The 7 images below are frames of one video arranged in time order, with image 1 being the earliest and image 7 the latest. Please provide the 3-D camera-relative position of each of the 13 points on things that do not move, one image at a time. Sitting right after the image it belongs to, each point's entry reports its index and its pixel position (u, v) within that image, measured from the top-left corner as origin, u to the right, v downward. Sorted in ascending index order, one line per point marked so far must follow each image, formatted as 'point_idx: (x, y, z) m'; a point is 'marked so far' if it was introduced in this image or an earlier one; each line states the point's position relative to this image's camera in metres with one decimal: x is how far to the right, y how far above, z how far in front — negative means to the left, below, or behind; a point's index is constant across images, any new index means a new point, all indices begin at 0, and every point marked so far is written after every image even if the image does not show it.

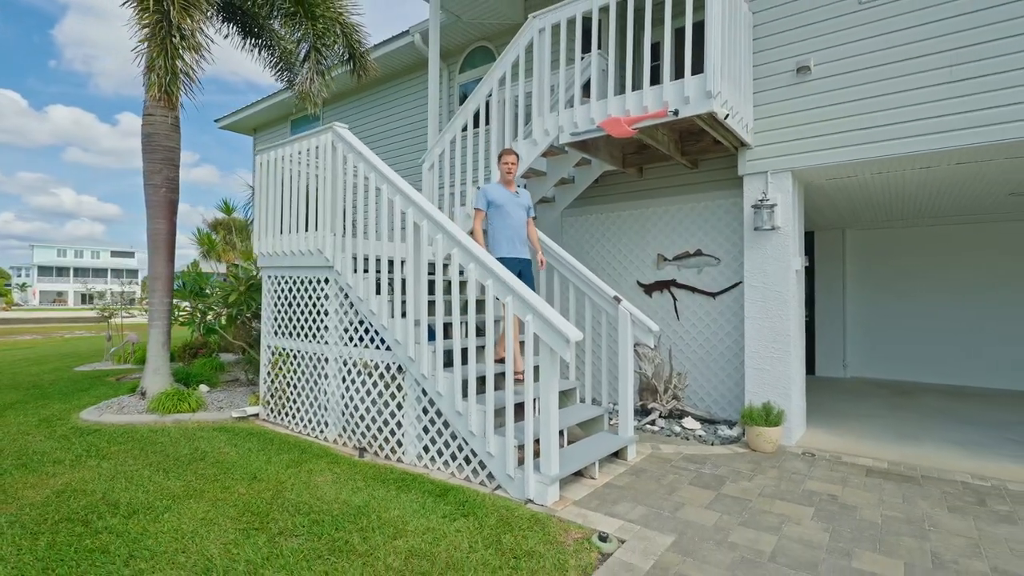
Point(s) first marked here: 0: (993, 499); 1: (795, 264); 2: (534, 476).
0: (+3.1, -1.4, +3.3) m
1: (+2.5, +0.2, +4.6) m
2: (+0.1, -1.2, +3.2) m
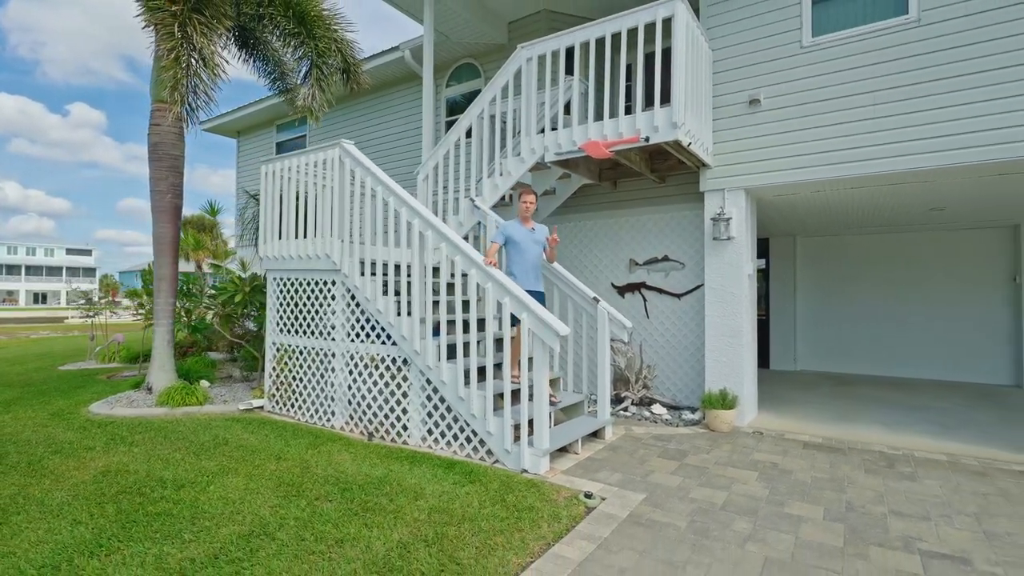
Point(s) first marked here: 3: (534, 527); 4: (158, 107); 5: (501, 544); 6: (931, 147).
0: (+3.1, -1.4, +4.1) m
1: (+2.4, +0.2, +5.3) m
2: (+0.1, -1.2, +3.8) m
3: (+0.1, -1.3, +2.9) m
4: (-4.3, +2.2, +6.1) m
5: (0.0, -1.3, +2.7) m
6: (+3.7, +1.2, +4.4) m
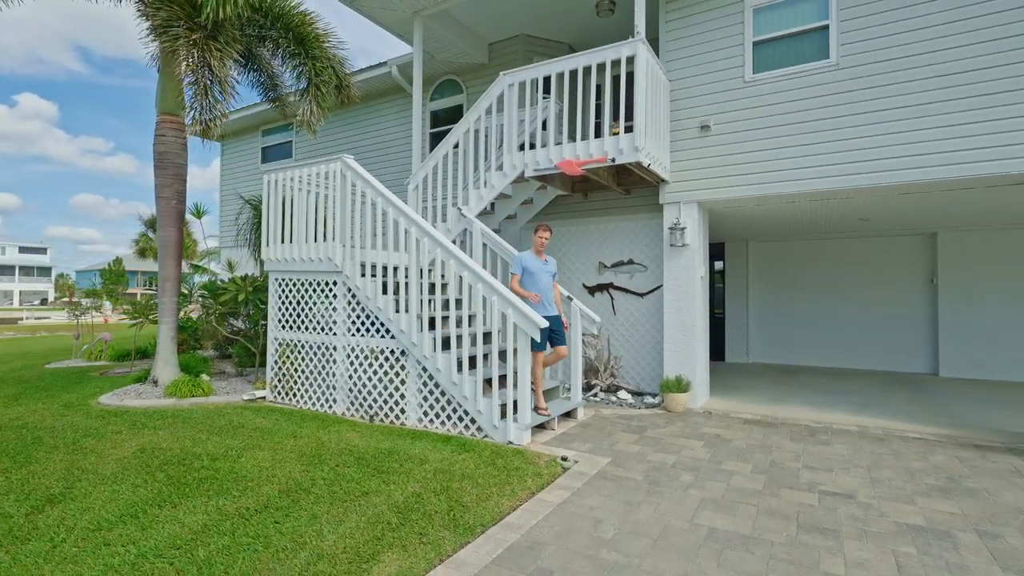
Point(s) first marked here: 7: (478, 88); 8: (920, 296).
0: (+3.0, -1.4, +4.9) m
1: (+2.2, +0.2, +6.1) m
2: (0.0, -1.2, +4.5) m
3: (+0.1, -1.3, +3.6) m
4: (-4.5, +2.2, +6.6) m
5: (-0.1, -1.3, +3.4) m
6: (+3.5, +1.2, +5.3) m
7: (-0.6, +3.3, +8.2) m
8: (+6.9, -0.1, +8.5) m
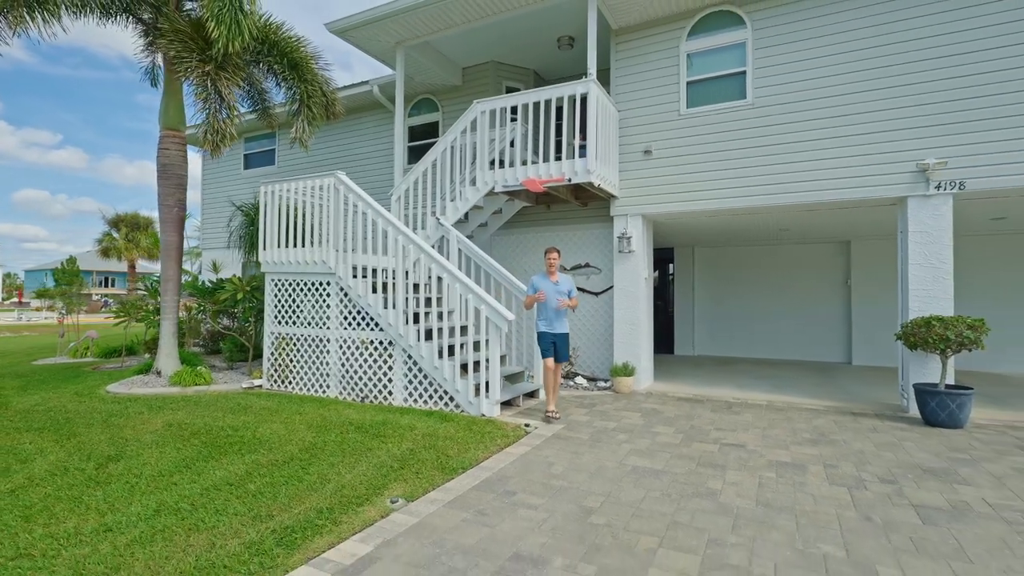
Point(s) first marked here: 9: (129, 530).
0: (+2.6, -1.4, +6.0) m
1: (+1.8, +0.2, +7.2) m
2: (-0.3, -1.2, +5.4) m
3: (-0.2, -1.3, +4.5) m
4: (-4.9, +2.2, +7.2) m
5: (-0.3, -1.3, +4.3) m
6: (+3.2, +1.2, +6.5) m
7: (-1.1, +3.3, +9.1) m
8: (+6.3, -0.2, +9.9) m
9: (-2.1, -1.3, +2.8) m
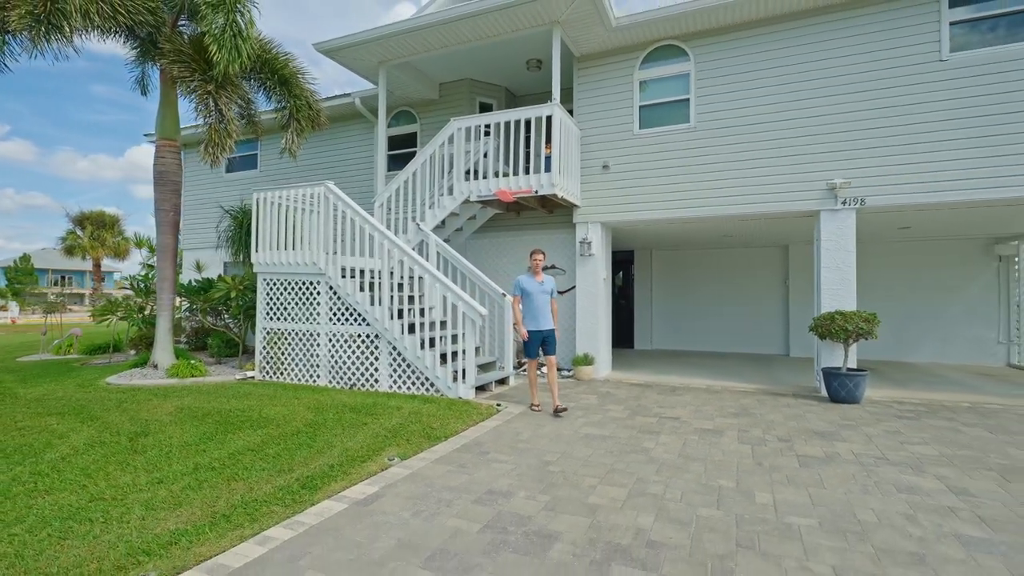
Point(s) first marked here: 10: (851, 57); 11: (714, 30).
0: (+2.3, -1.4, +7.0) m
1: (+1.4, +0.2, +8.0) m
2: (-0.6, -1.2, +6.2) m
3: (-0.4, -1.3, +5.3) m
4: (-5.3, +2.2, +7.7) m
5: (-0.6, -1.3, +5.1) m
6: (+2.8, +1.2, +7.4) m
7: (-1.6, +3.3, +9.9) m
8: (+5.7, -0.1, +11.0) m
9: (-2.3, -1.3, +3.5) m
10: (+4.5, +3.1, +6.7) m
11: (+2.9, +3.8, +7.4) m
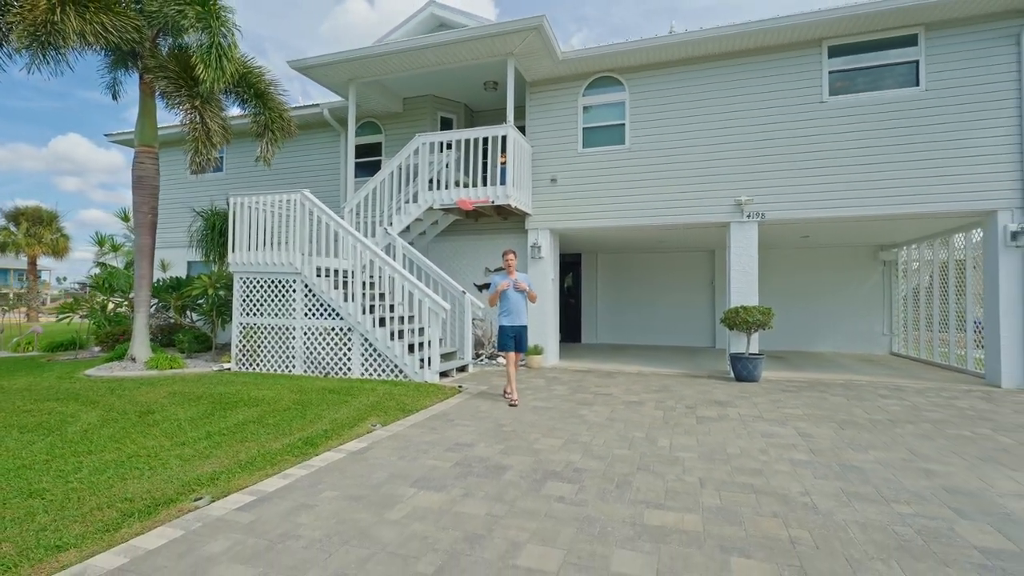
0: (+1.6, -1.4, +8.1) m
1: (+0.7, +0.2, +9.1) m
2: (-1.2, -1.2, +7.1) m
3: (-0.9, -1.3, +6.2) m
4: (-6.0, +2.2, +8.2) m
5: (-1.1, -1.3, +6.0) m
6: (+2.1, +1.3, +8.6) m
7: (-2.5, +3.3, +10.6) m
8: (+4.7, -0.1, +12.5) m
9: (-2.6, -1.3, +4.3) m
10: (+3.9, +3.1, +8.1) m
11: (+2.3, +3.8, +8.6) m
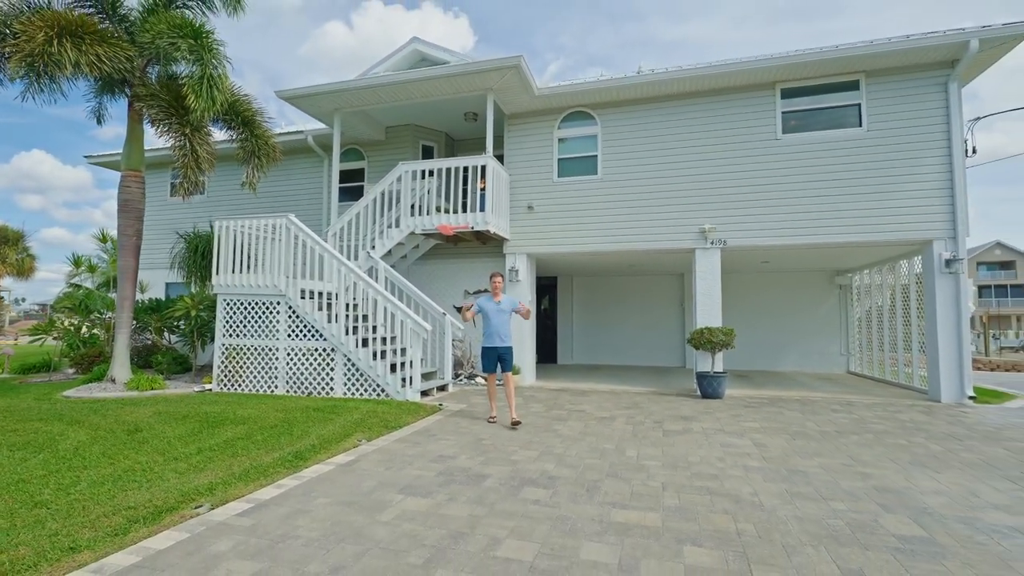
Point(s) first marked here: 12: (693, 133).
0: (+1.3, -1.7, +8.5) m
1: (+0.3, -0.2, +9.5) m
2: (-1.5, -1.5, +7.3) m
3: (-1.2, -1.6, +6.5) m
4: (-6.3, +1.9, +8.4) m
5: (-1.3, -1.6, +6.2) m
6: (+1.7, +0.9, +9.1) m
7: (-2.9, +2.8, +11.0) m
8: (+4.2, -0.7, +13.0) m
9: (-2.8, -1.5, +4.5) m
10: (+3.5, +2.7, +8.7) m
11: (+1.9, +3.4, +9.2) m
12: (+3.1, +2.7, +8.8) m
